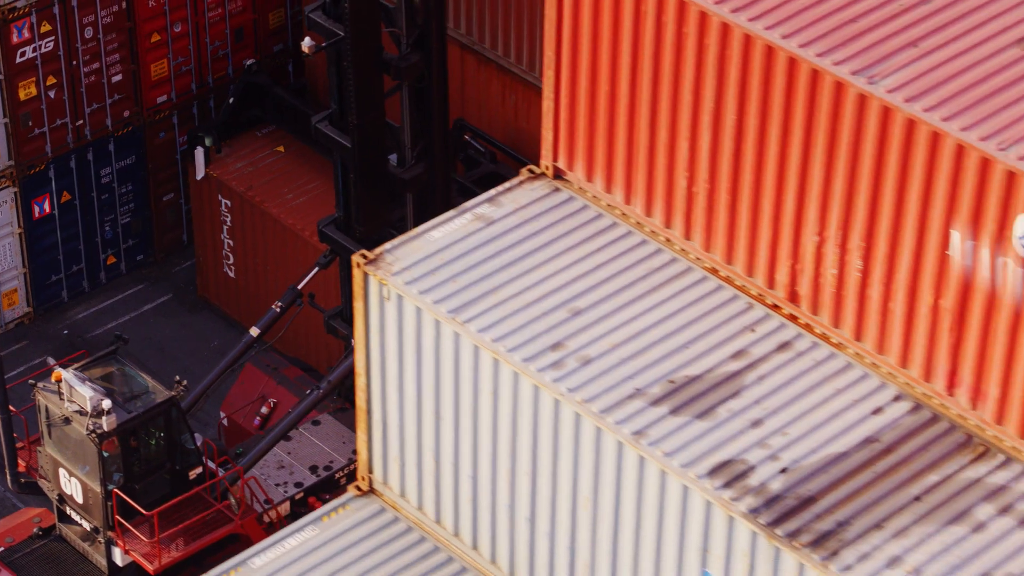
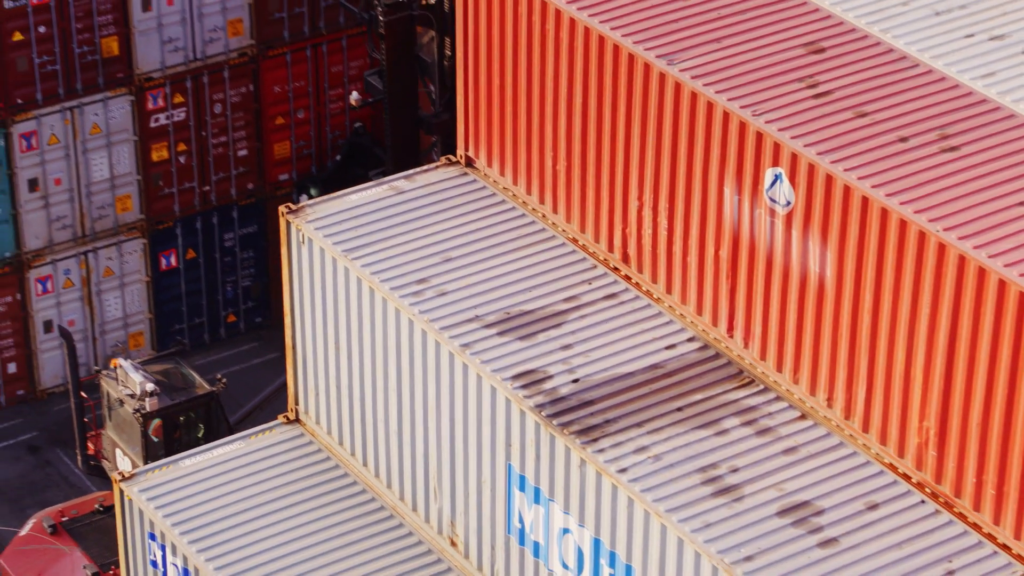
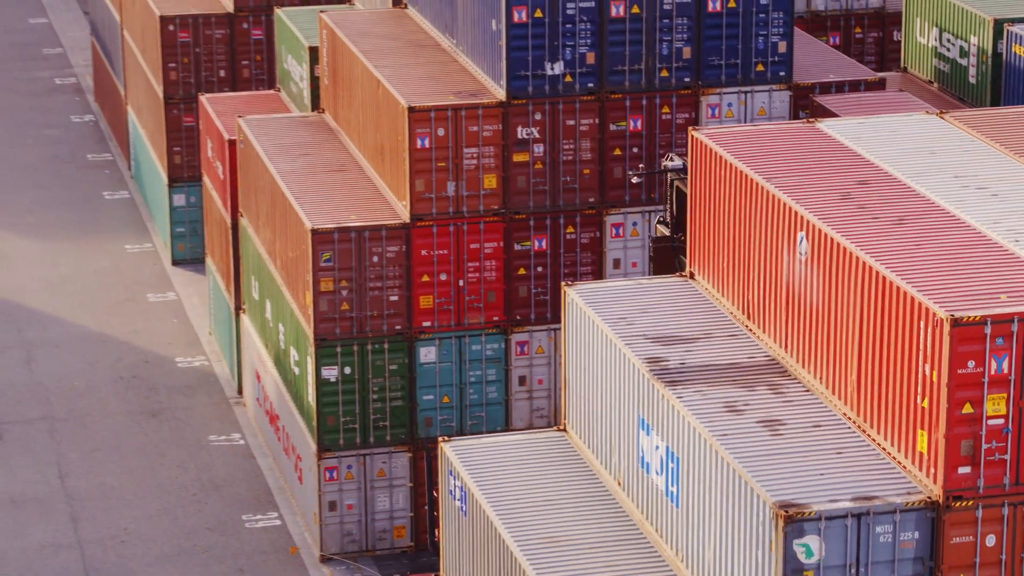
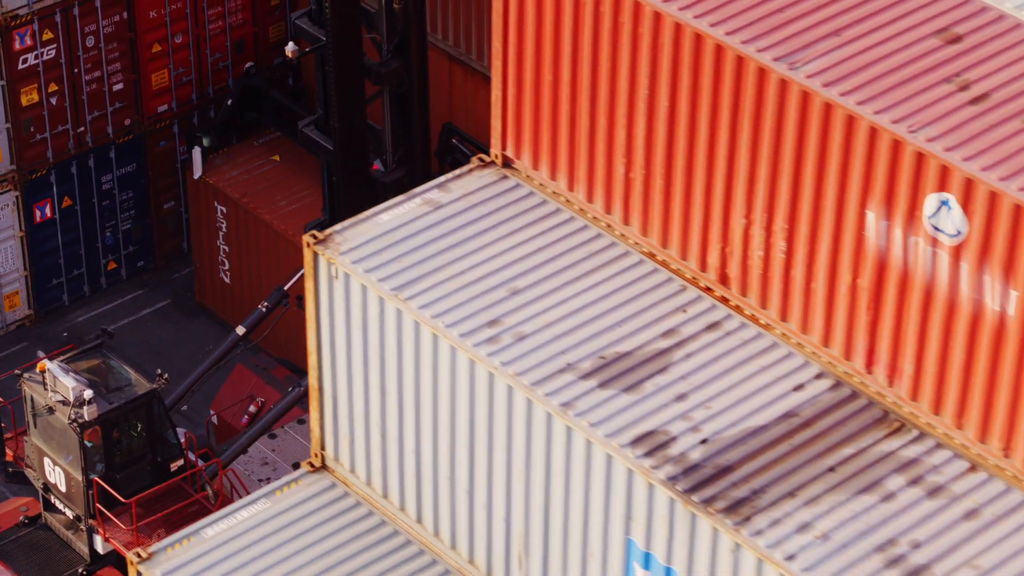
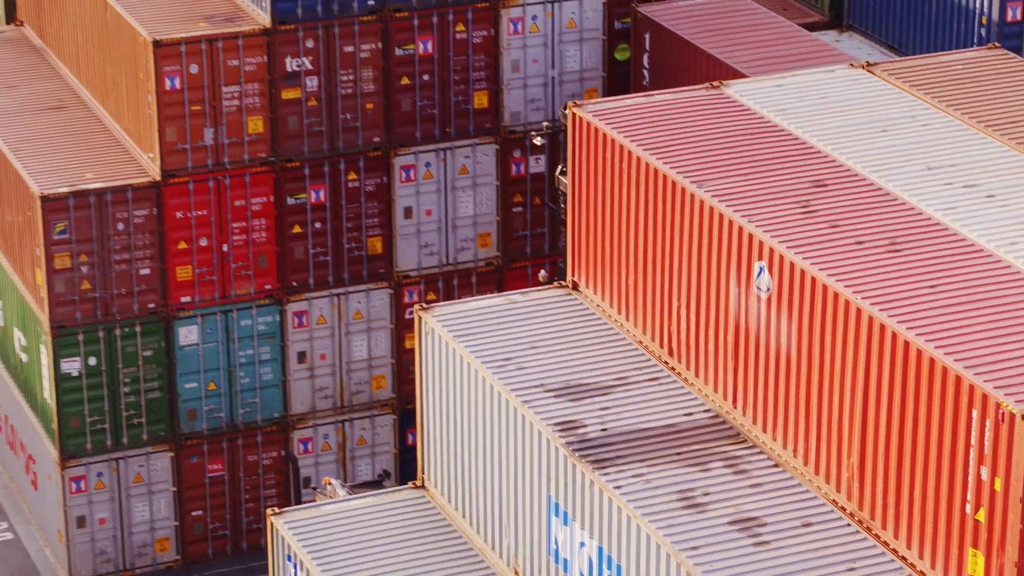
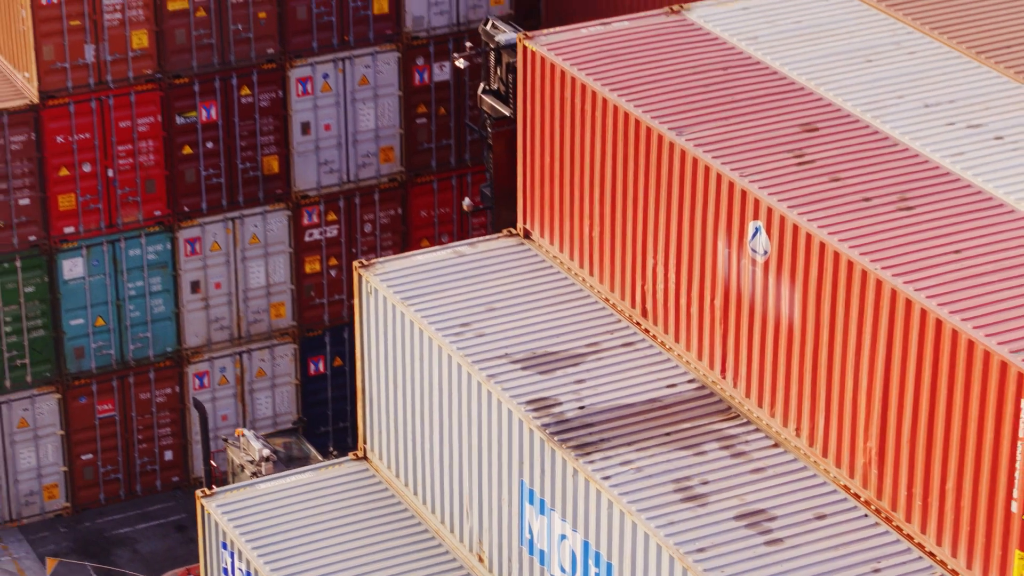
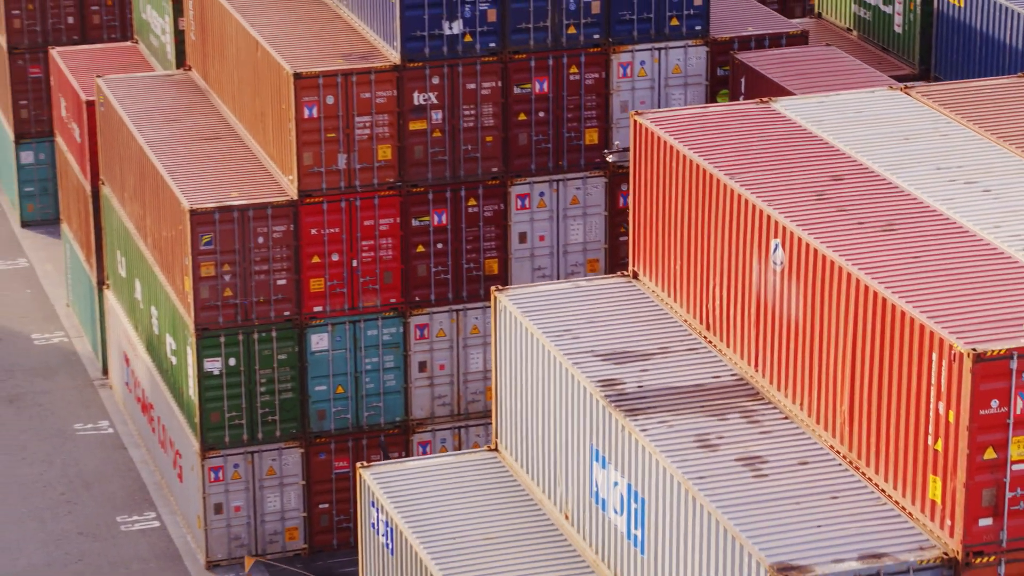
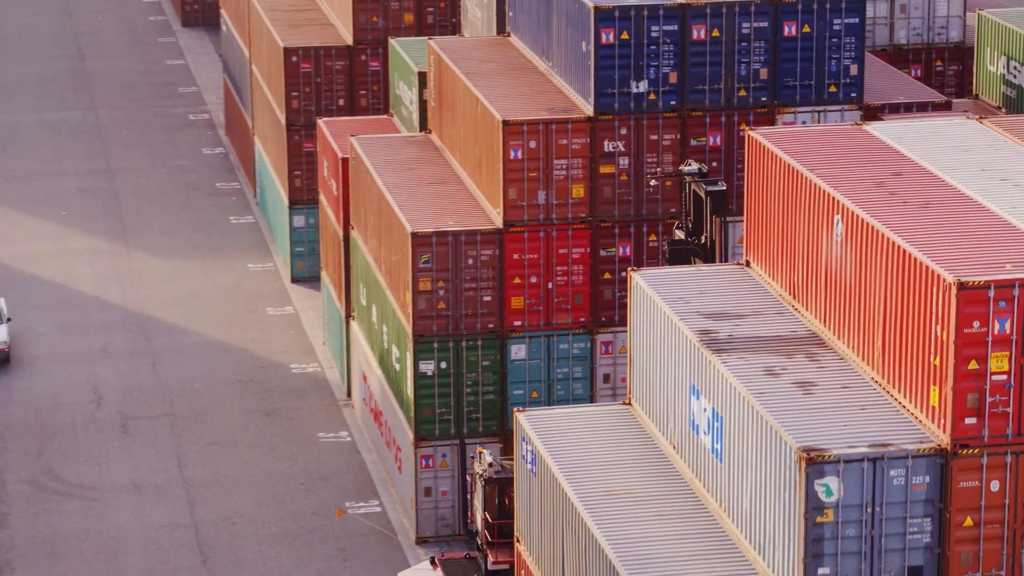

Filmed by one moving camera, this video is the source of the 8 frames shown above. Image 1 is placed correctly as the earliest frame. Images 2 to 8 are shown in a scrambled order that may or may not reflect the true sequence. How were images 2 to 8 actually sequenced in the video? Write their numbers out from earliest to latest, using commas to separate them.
4, 2, 6, 5, 7, 3, 8
